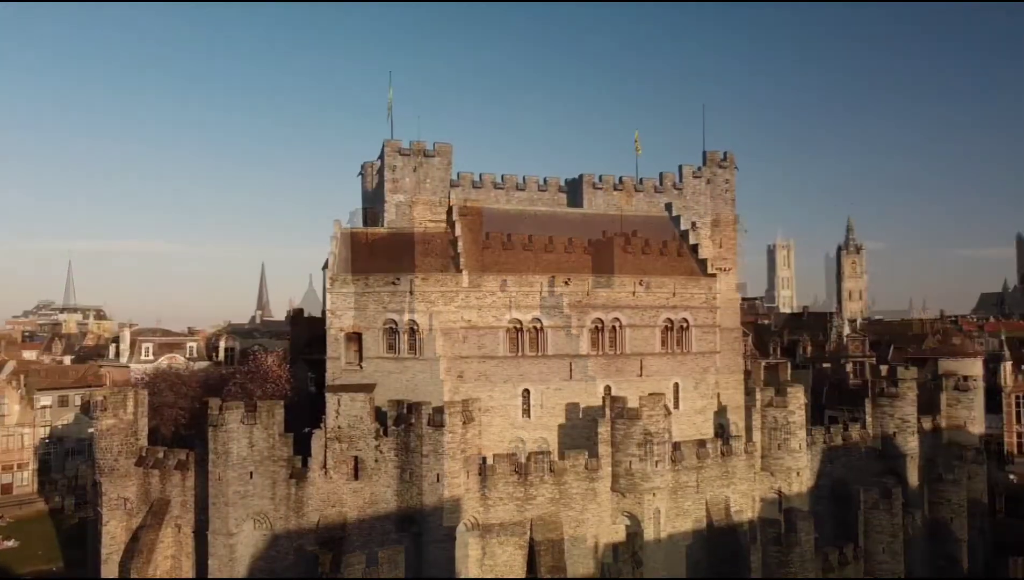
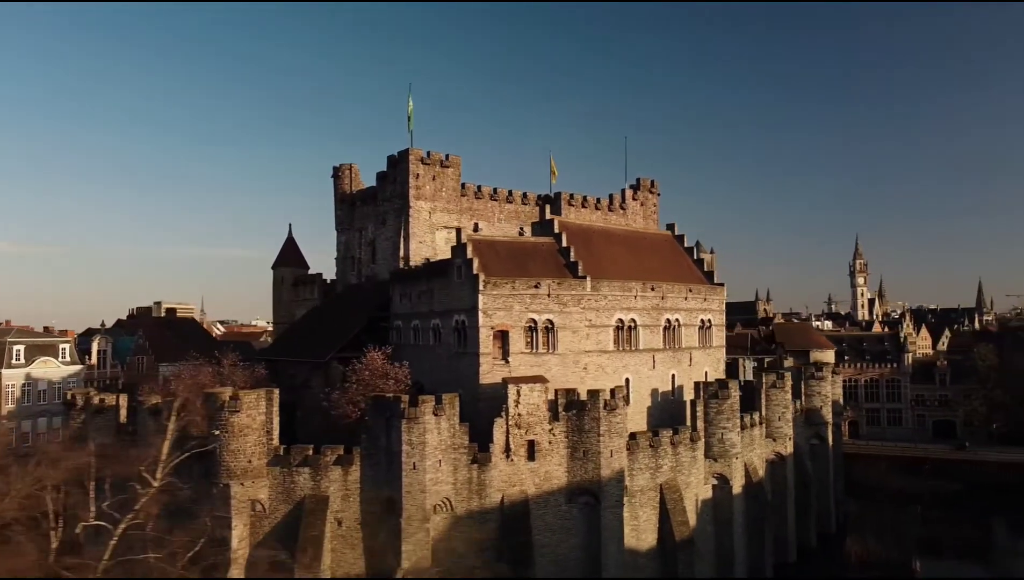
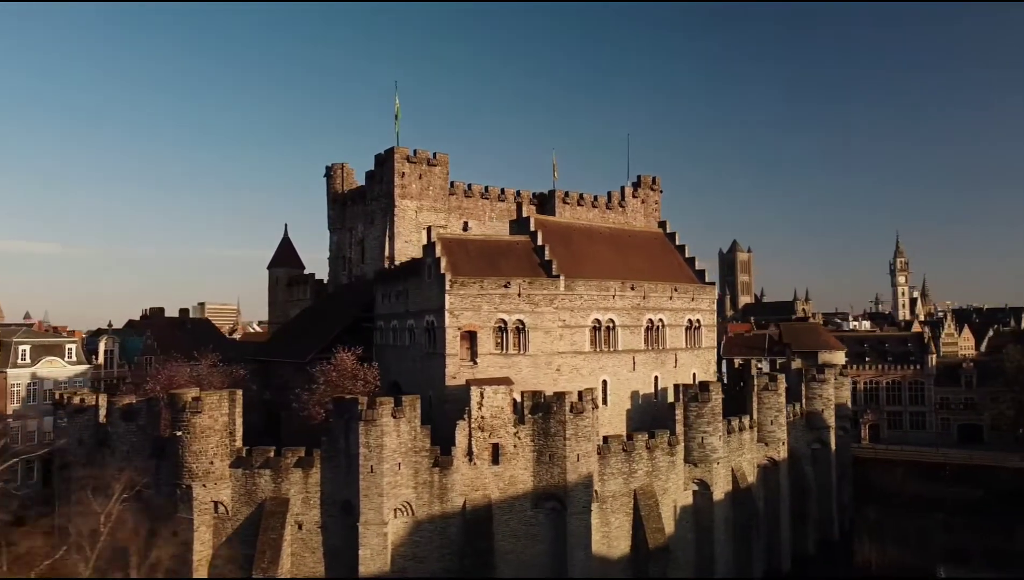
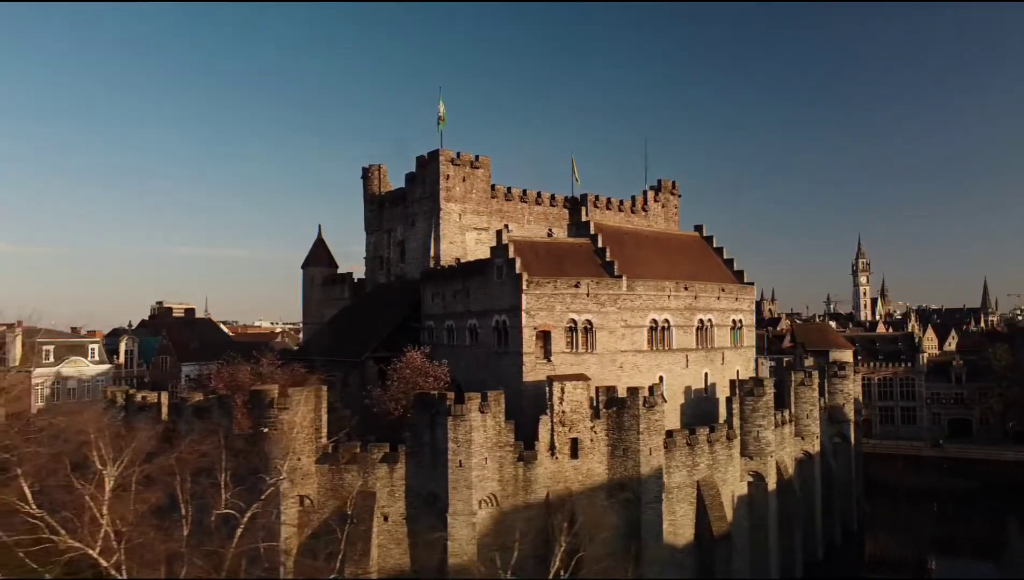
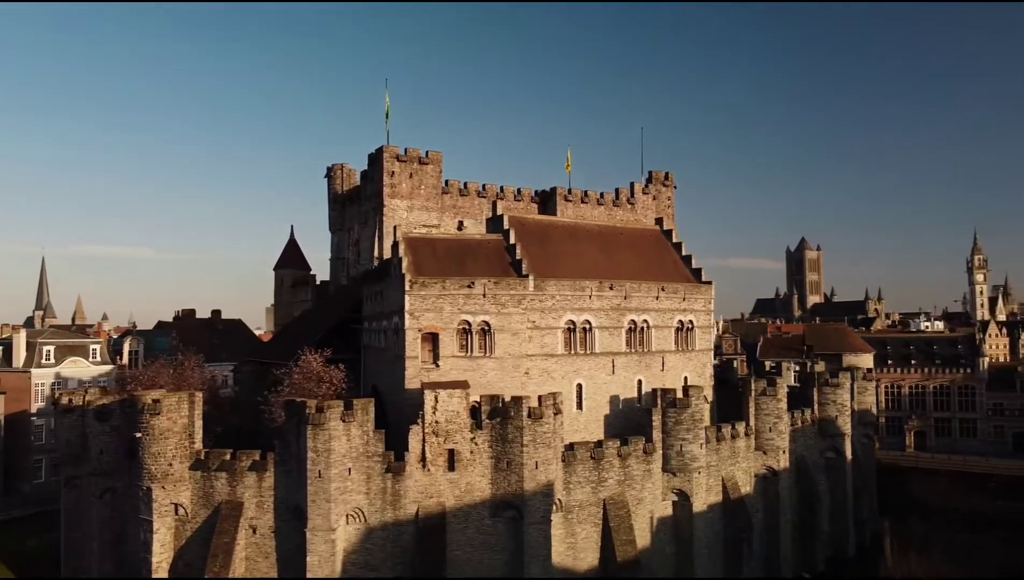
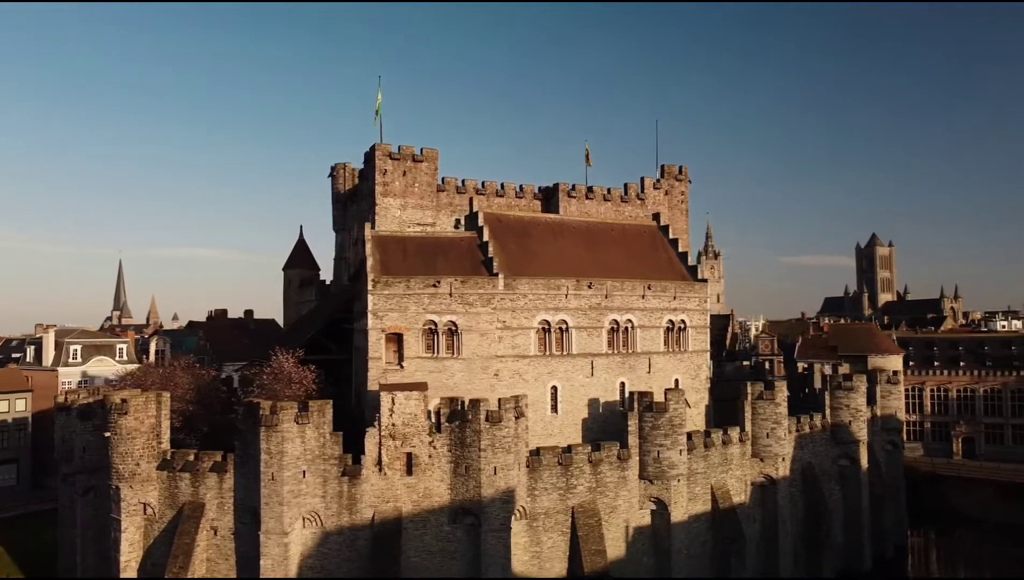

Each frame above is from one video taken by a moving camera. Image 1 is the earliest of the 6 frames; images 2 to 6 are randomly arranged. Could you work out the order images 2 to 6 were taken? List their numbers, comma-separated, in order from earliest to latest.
6, 5, 3, 2, 4
